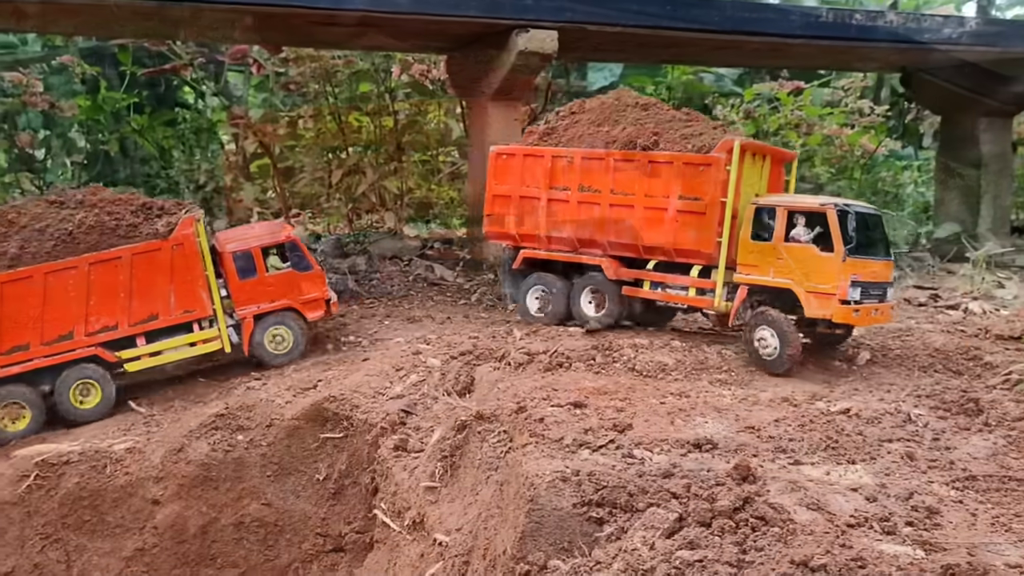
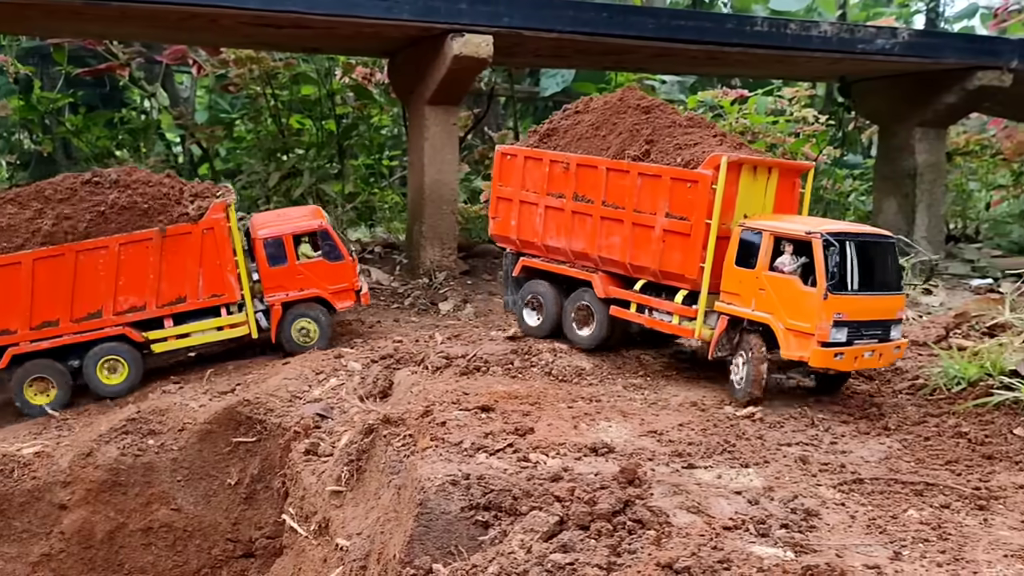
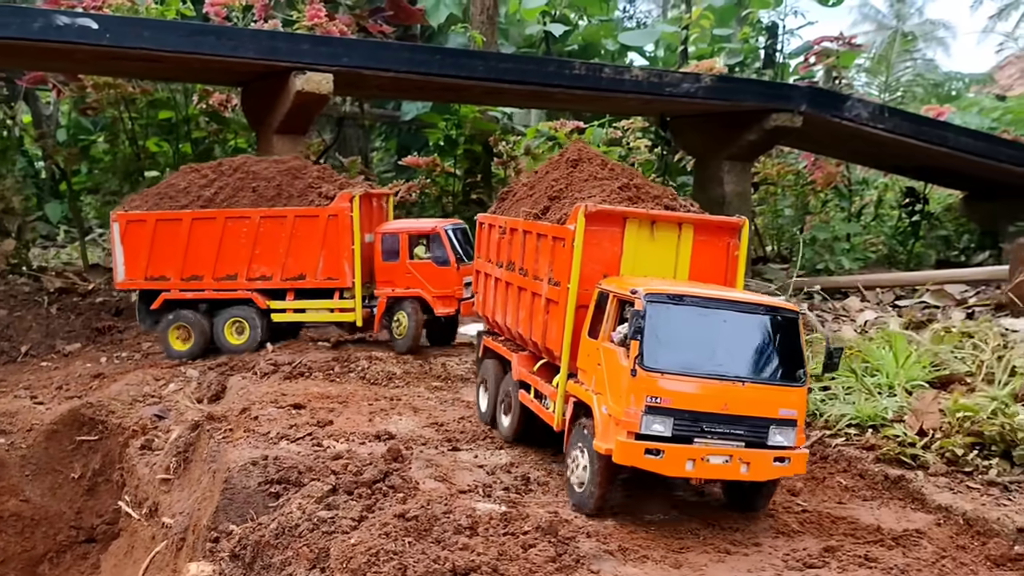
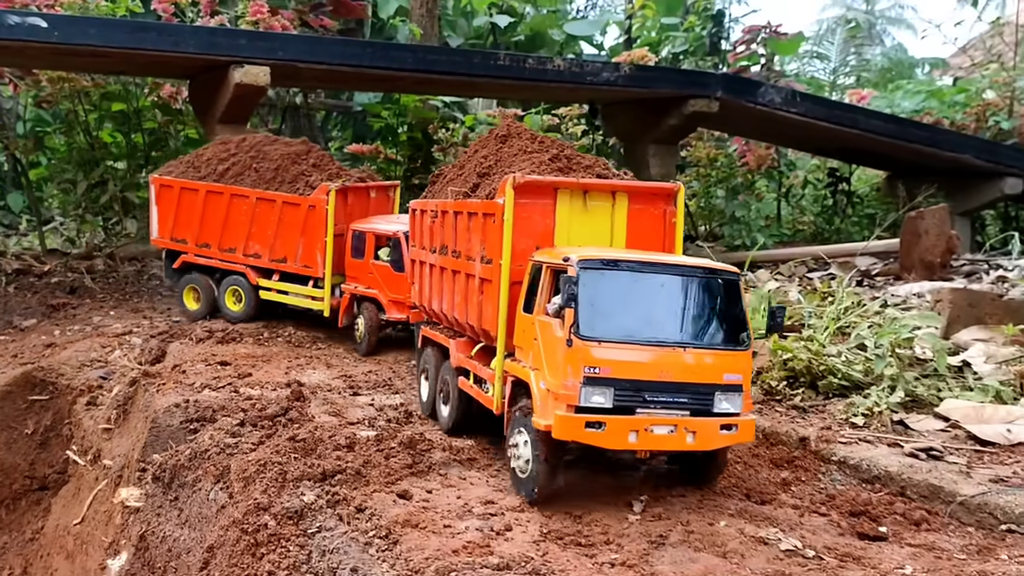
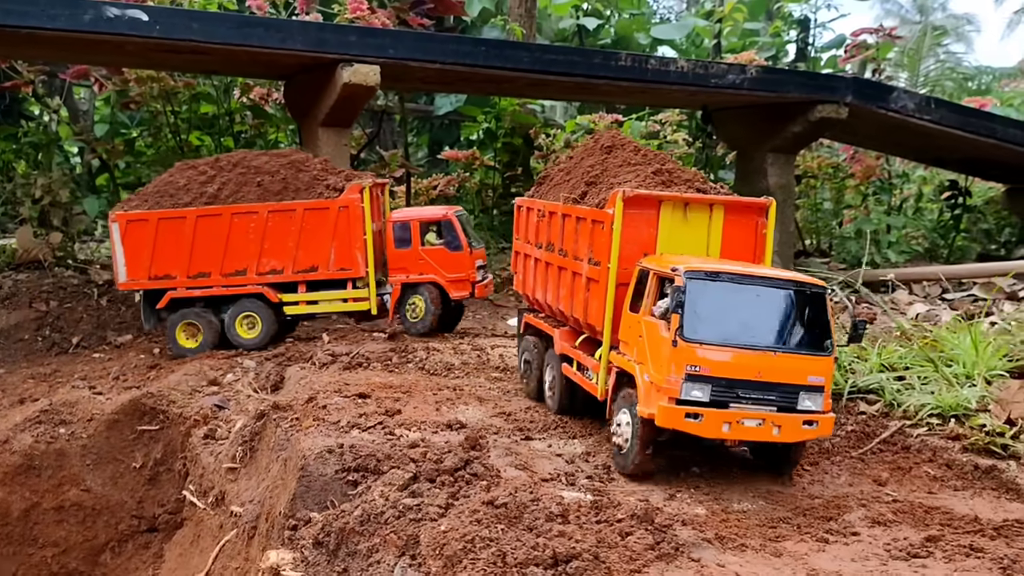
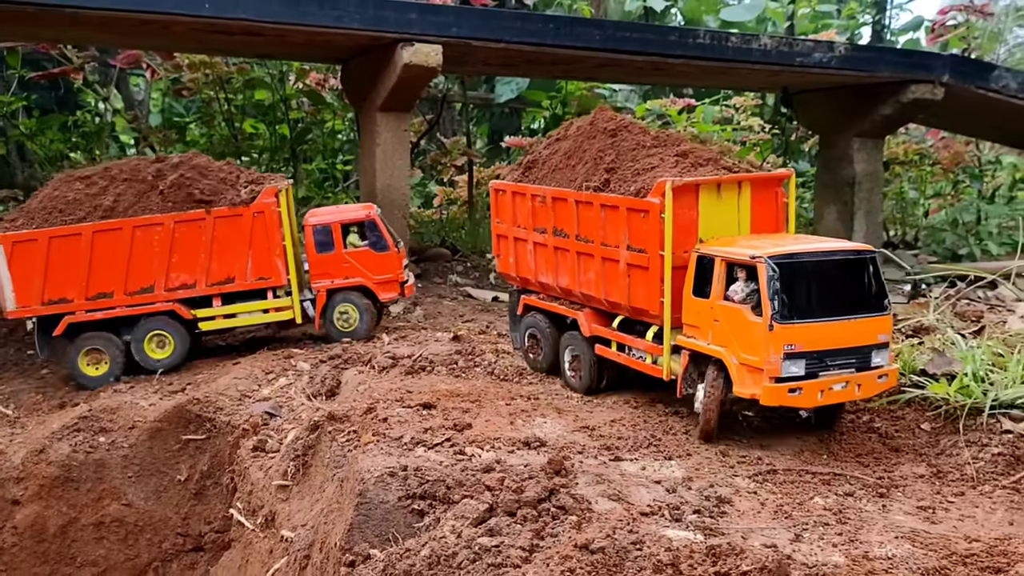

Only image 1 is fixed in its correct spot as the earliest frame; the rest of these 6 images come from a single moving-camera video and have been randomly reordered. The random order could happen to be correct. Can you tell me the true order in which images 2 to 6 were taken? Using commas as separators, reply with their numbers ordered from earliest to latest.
2, 6, 5, 3, 4
